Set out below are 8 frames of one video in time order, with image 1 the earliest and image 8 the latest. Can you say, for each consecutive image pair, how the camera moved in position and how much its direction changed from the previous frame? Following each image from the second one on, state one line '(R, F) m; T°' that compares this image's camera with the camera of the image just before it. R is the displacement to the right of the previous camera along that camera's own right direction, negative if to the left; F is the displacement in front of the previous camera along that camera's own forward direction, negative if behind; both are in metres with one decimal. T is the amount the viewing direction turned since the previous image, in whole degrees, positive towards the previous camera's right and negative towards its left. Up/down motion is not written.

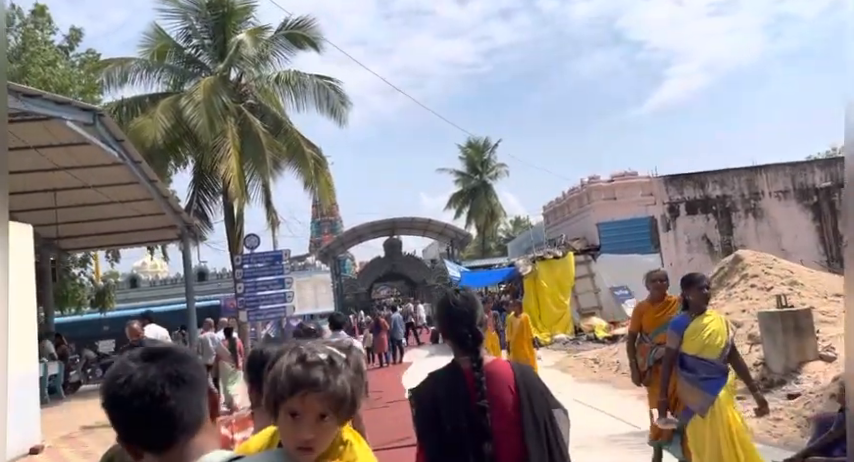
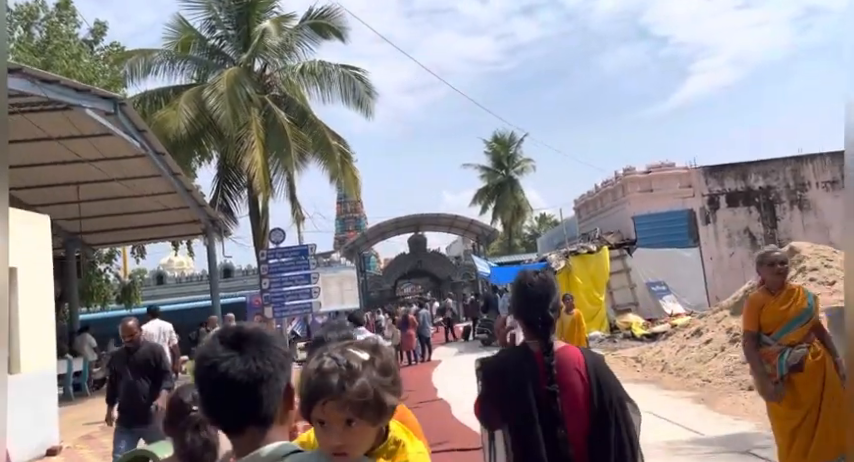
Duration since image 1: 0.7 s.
(-0.1, +0.5) m; -2°
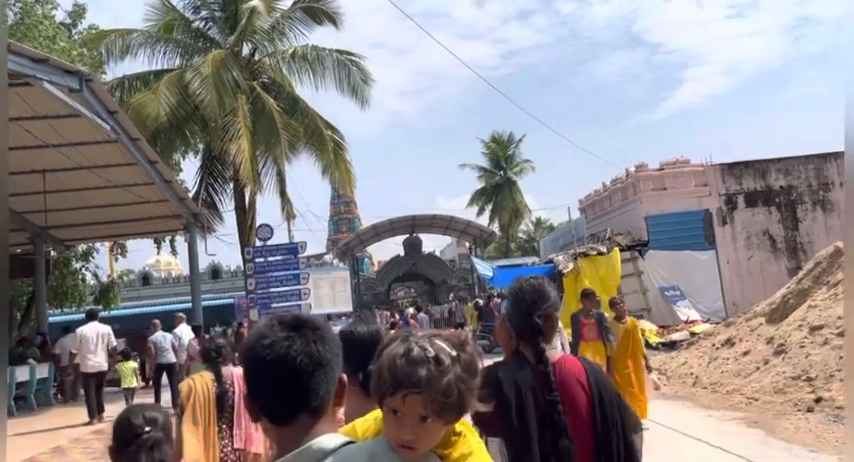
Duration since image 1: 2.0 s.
(-0.1, +1.2) m; 0°
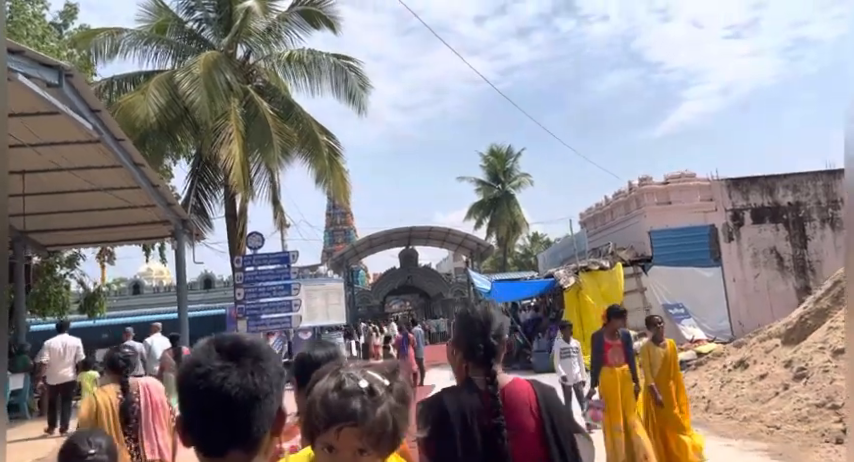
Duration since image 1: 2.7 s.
(0.0, +0.6) m; 0°
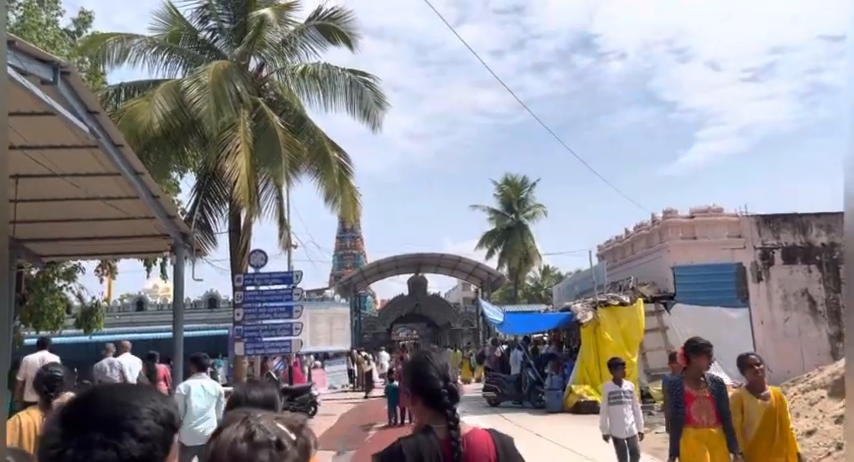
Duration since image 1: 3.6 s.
(0.0, +0.8) m; -1°
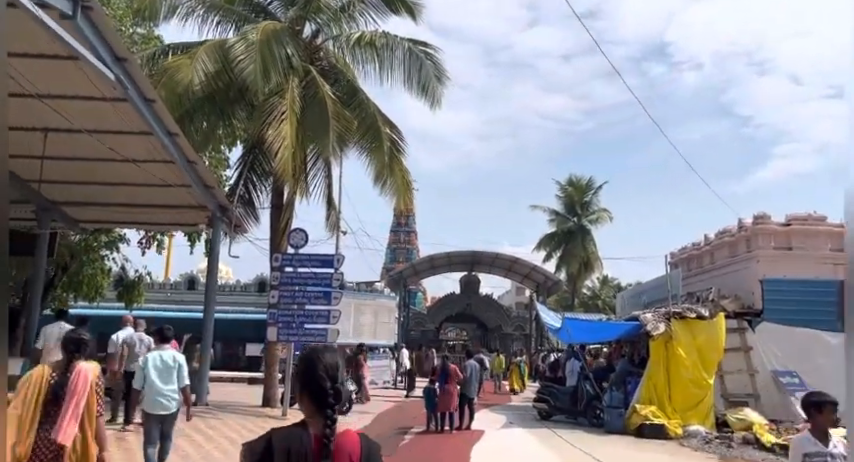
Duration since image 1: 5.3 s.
(0.0, +1.4) m; -4°
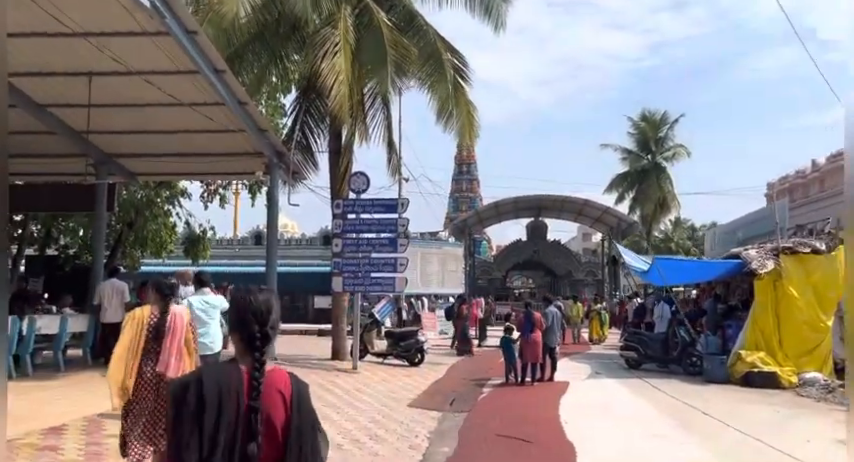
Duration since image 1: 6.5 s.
(-0.2, +1.1) m; -5°
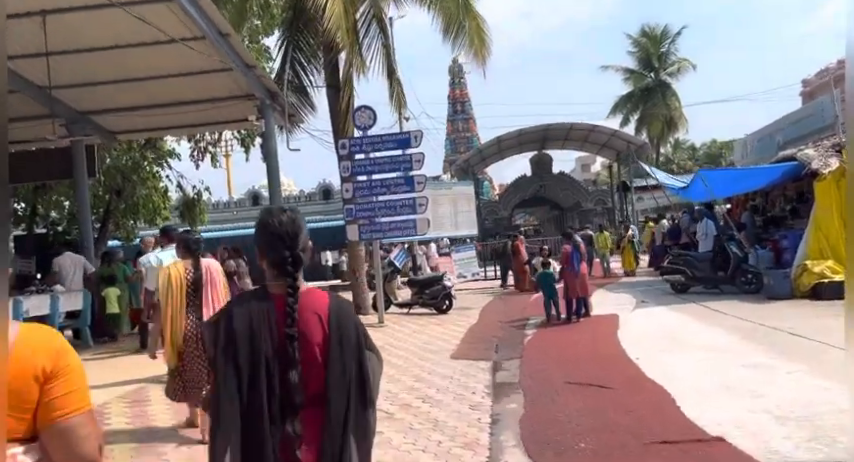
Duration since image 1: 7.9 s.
(-0.4, +1.2) m; 0°
